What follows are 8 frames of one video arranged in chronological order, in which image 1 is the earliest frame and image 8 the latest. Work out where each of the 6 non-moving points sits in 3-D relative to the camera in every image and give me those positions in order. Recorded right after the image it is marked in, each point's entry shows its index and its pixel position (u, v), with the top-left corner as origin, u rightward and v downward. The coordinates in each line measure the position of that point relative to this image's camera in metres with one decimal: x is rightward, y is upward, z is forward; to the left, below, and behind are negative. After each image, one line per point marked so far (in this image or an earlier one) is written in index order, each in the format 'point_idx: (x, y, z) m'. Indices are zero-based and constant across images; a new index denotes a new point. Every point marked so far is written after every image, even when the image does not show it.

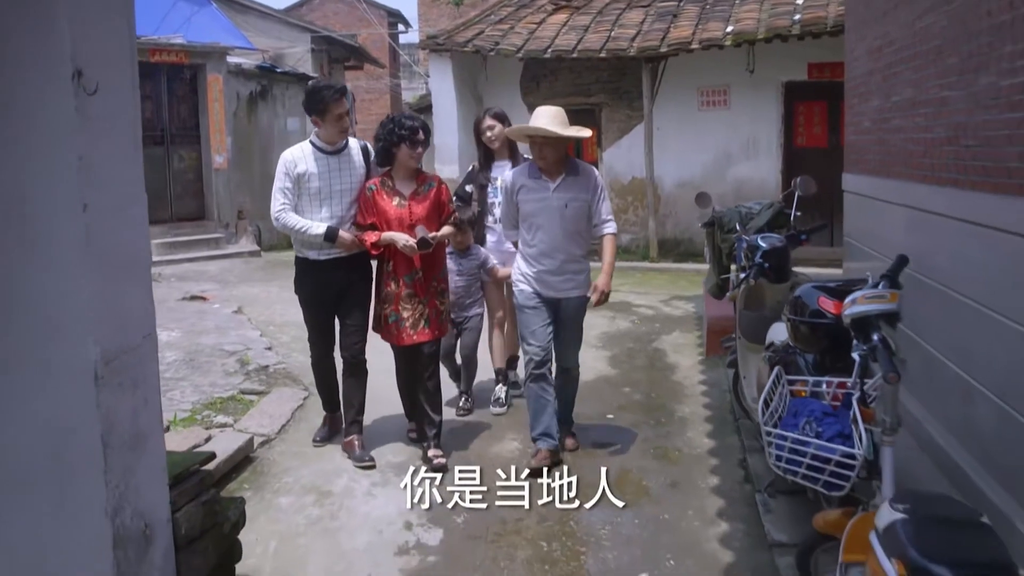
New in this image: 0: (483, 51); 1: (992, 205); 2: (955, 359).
0: (-0.3, +2.7, +10.5) m
1: (+1.7, +0.3, +3.4) m
2: (+1.8, -0.3, +3.8) m
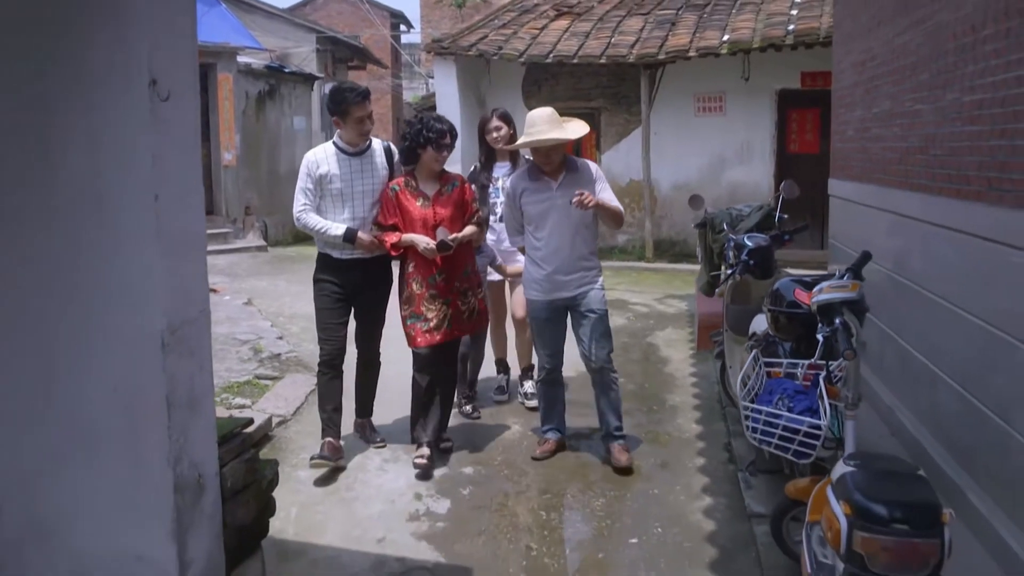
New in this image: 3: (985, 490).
0: (-0.3, +2.7, +10.8) m
1: (+1.8, +0.3, +3.7) m
2: (+1.8, -0.3, +4.1) m
3: (+1.6, -0.7, +3.2) m
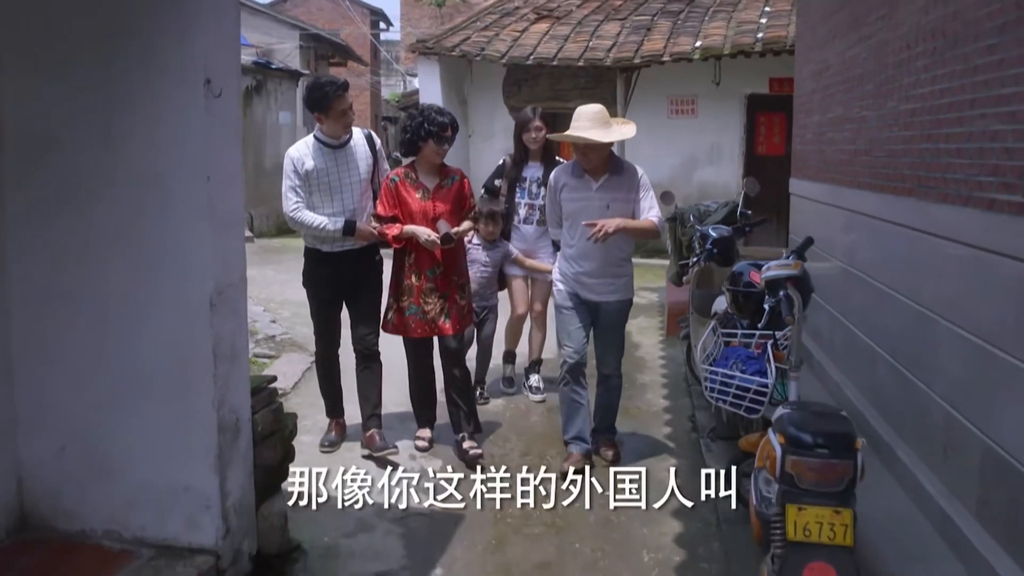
0: (-0.5, +2.8, +11.3) m
1: (+1.7, +0.4, +4.2) m
2: (+1.8, -0.2, +4.6) m
3: (+1.6, -0.6, +3.7) m
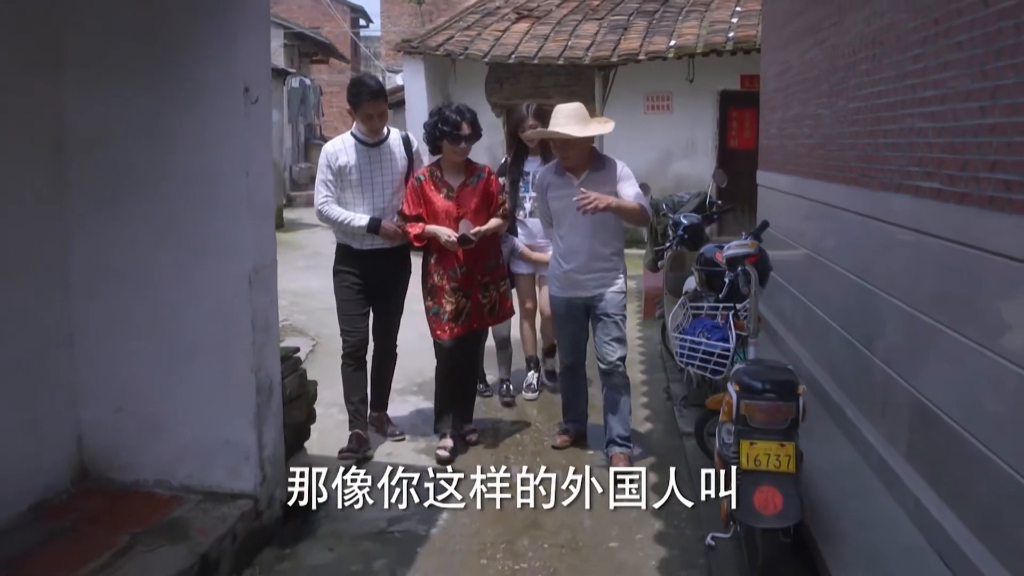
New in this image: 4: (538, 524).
0: (-0.7, +2.9, +11.7) m
1: (+1.7, +0.5, +4.7) m
2: (+1.7, -0.1, +5.1) m
3: (+1.6, -0.5, +4.2) m
4: (+0.1, -0.9, +3.7) m
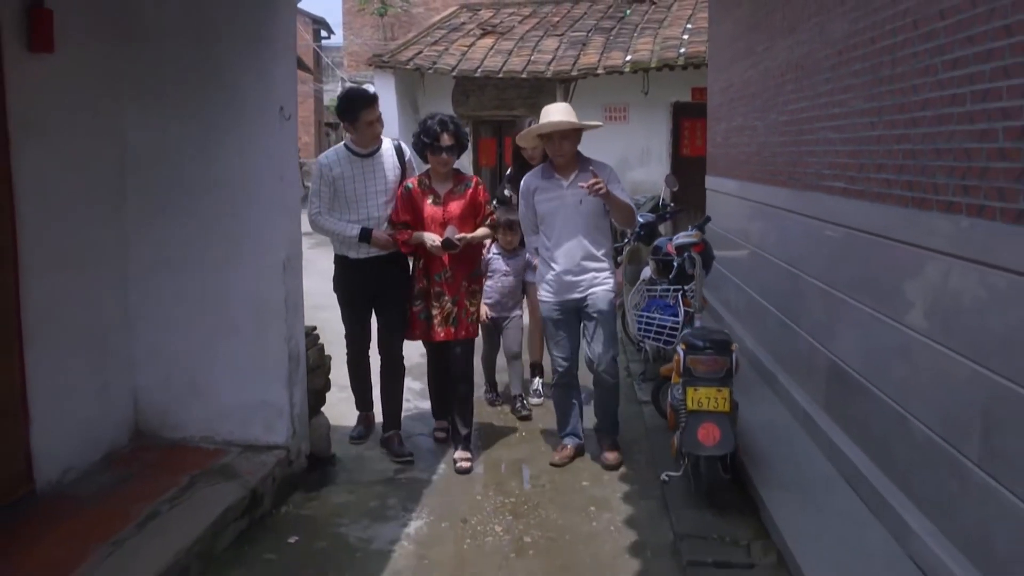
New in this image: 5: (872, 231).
0: (-1.2, +2.9, +12.4) m
1: (+1.6, +0.6, +5.5) m
2: (+1.6, 0.0, +5.9) m
3: (+1.5, -0.5, +5.0) m
4: (0.0, -0.9, +4.4) m
5: (+1.4, +0.2, +3.7) m
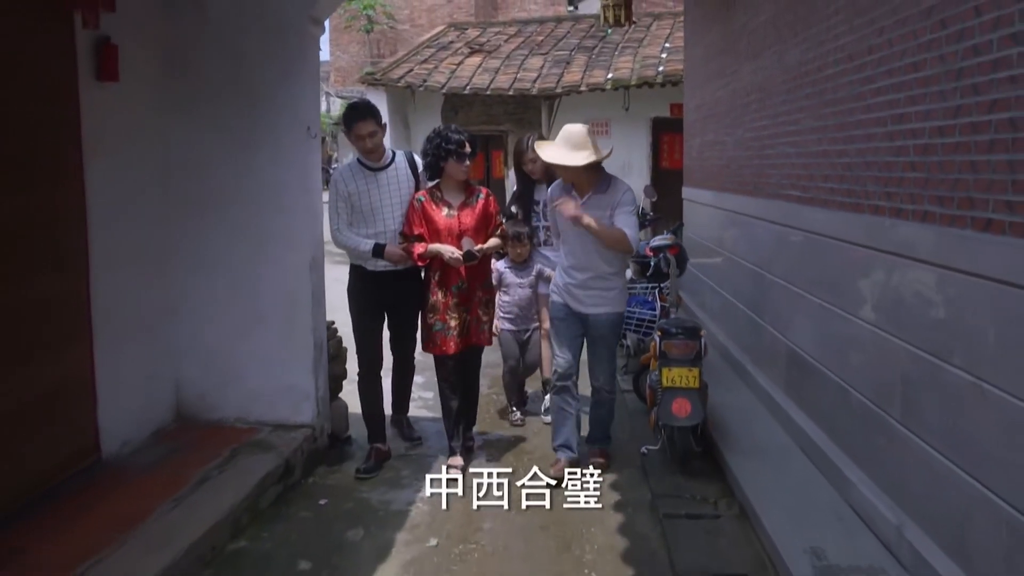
0: (-1.4, +2.8, +13.0) m
1: (+1.5, +0.6, +6.1) m
2: (+1.5, 0.0, +6.5) m
3: (+1.5, -0.4, +5.6) m
4: (0.0, -0.9, +4.9) m
5: (+1.4, +0.3, +4.3) m
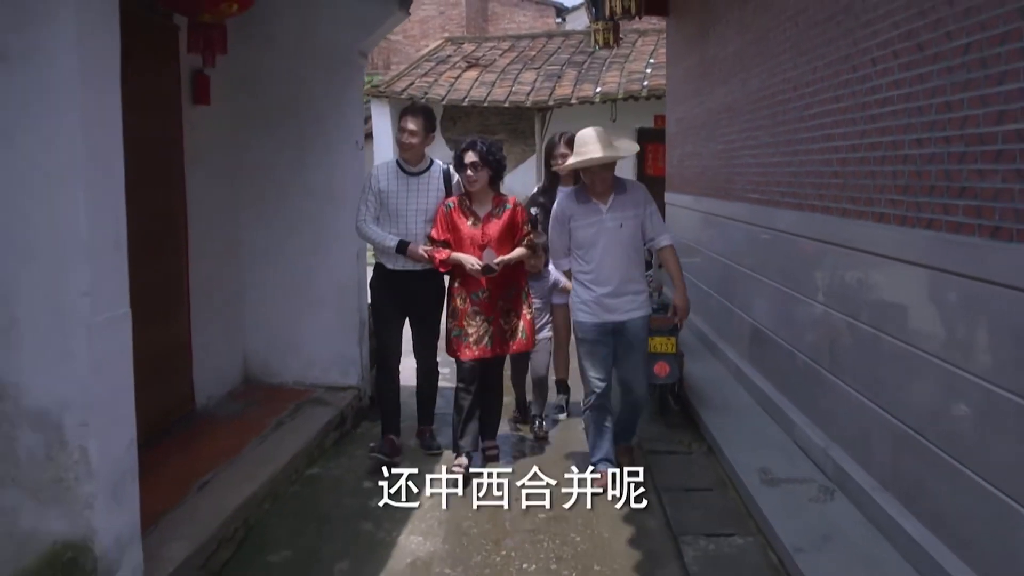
0: (-1.4, +2.8, +13.9) m
1: (+1.6, +0.6, +7.1) m
2: (+1.6, 0.0, +7.5) m
3: (+1.5, -0.4, +6.6) m
4: (+0.1, -0.8, +5.9) m
5: (+1.5, +0.3, +5.3) m
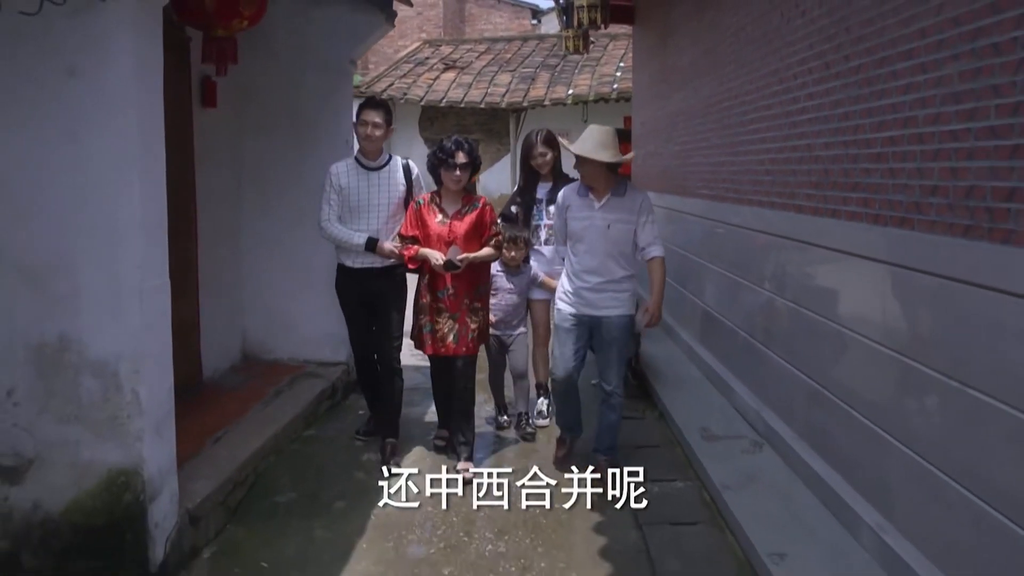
0: (-1.8, +2.9, +14.5) m
1: (+1.3, +0.7, +7.7) m
2: (+1.3, +0.1, +8.1) m
3: (+1.3, -0.3, +7.2) m
4: (-0.1, -0.7, +6.5) m
5: (+1.3, +0.4, +5.9) m
